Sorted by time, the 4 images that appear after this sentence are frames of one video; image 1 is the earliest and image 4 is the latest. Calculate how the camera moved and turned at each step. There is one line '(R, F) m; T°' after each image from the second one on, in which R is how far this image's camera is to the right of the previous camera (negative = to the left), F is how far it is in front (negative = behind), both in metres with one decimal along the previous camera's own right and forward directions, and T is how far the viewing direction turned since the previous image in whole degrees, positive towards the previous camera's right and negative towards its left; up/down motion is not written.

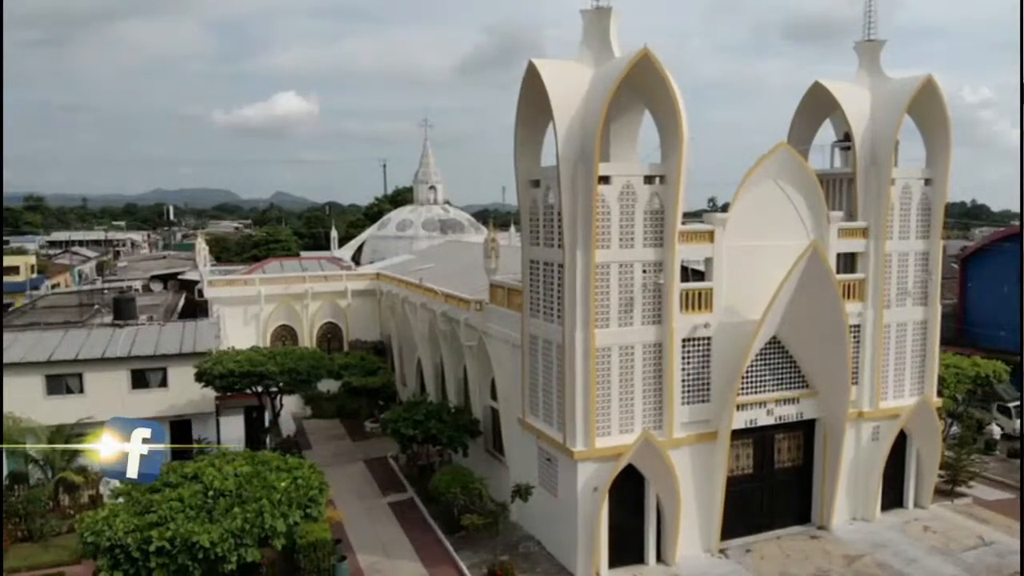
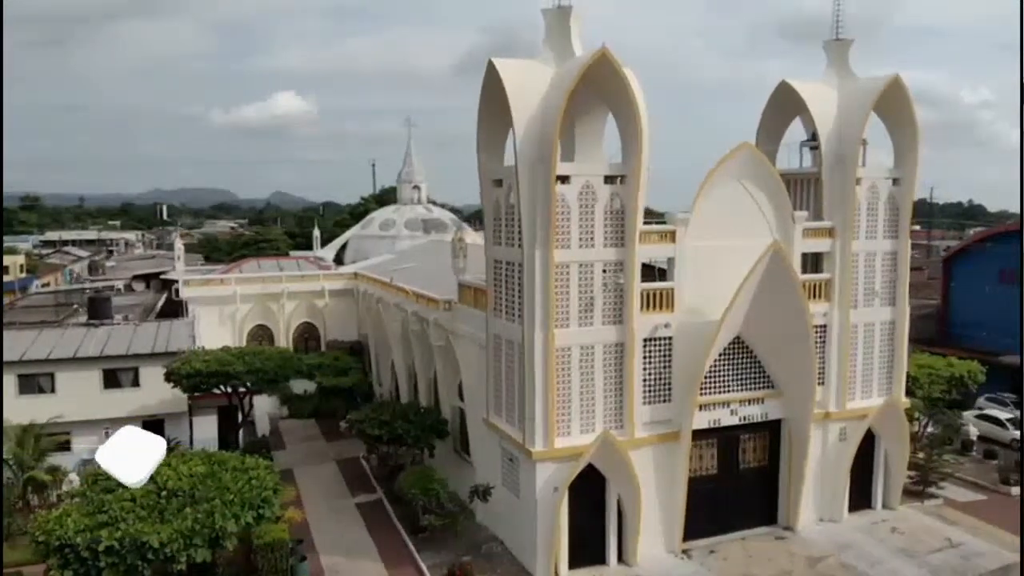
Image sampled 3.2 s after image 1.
(+0.8, +0.1) m; 0°
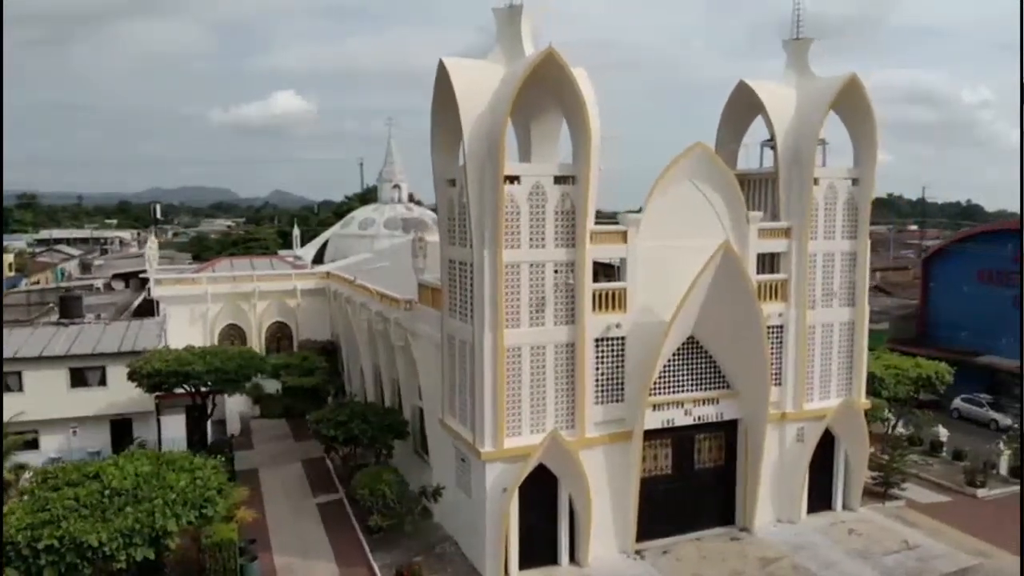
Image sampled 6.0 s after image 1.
(+1.0, 0.0) m; 0°
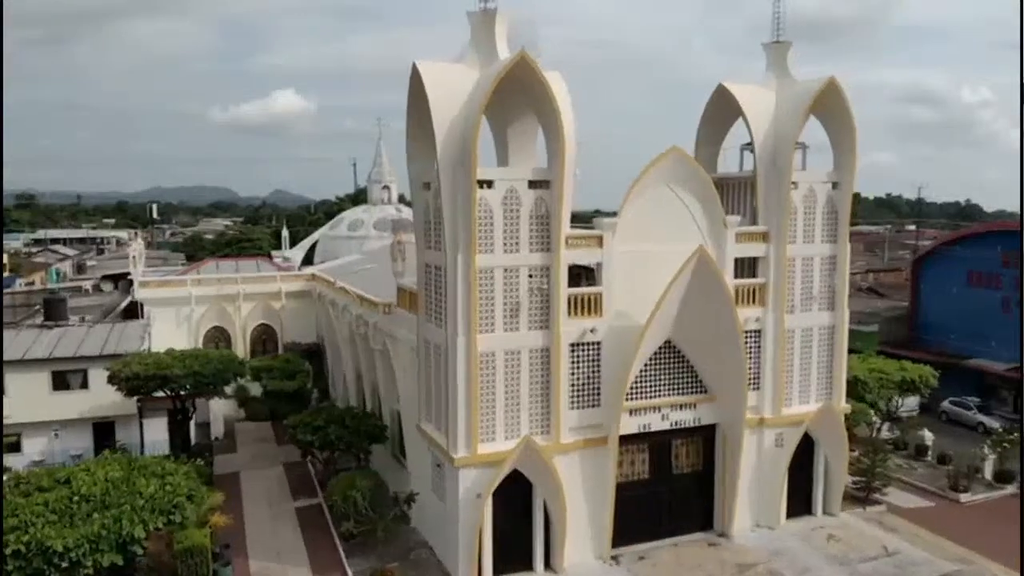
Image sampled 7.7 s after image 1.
(+0.5, +0.1) m; 0°
